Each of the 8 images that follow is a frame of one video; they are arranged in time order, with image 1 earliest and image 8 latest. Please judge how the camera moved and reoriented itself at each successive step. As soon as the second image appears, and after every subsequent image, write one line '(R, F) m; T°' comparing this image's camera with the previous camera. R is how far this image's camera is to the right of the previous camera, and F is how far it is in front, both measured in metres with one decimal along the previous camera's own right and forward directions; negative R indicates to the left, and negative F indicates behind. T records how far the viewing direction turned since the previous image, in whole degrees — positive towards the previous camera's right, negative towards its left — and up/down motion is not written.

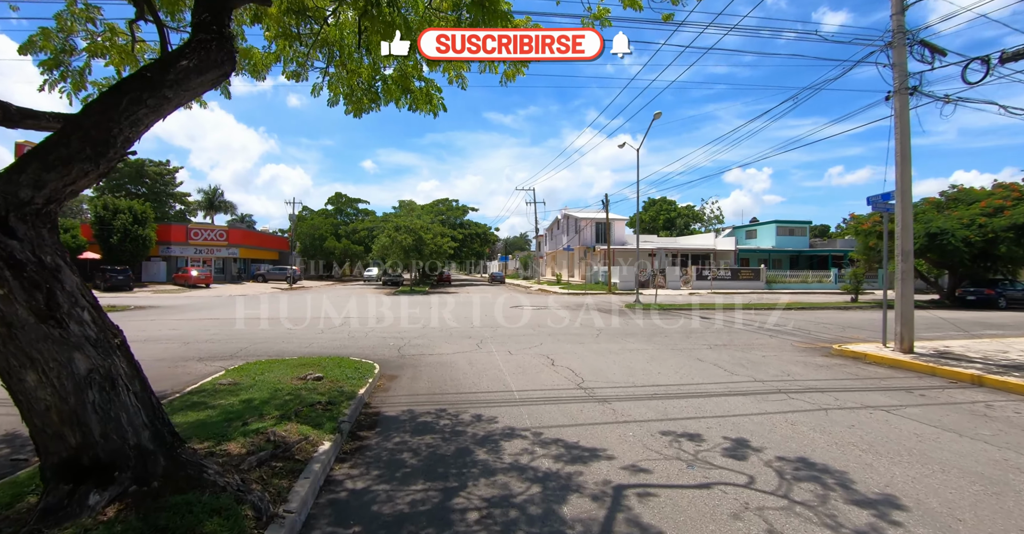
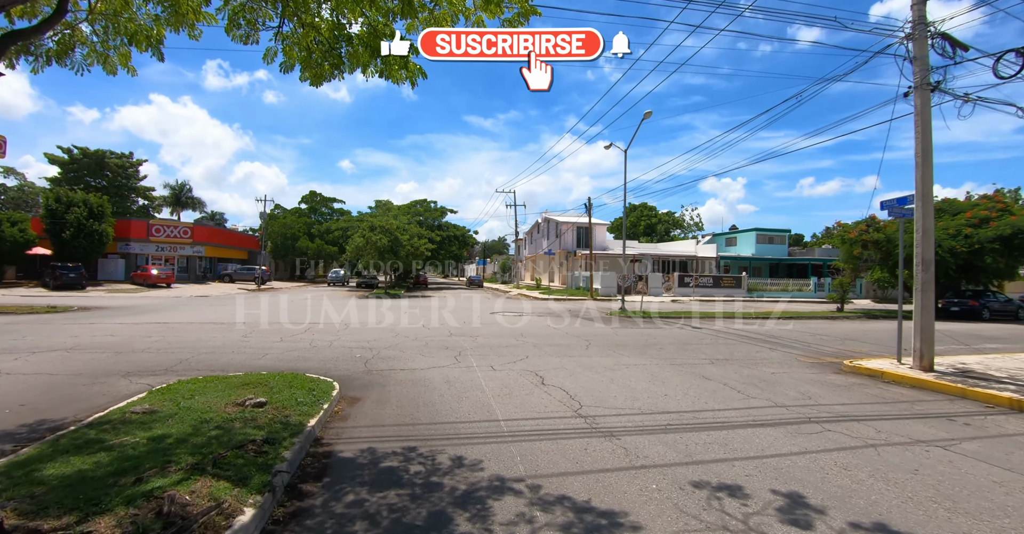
(-0.1, +1.2) m; +3°
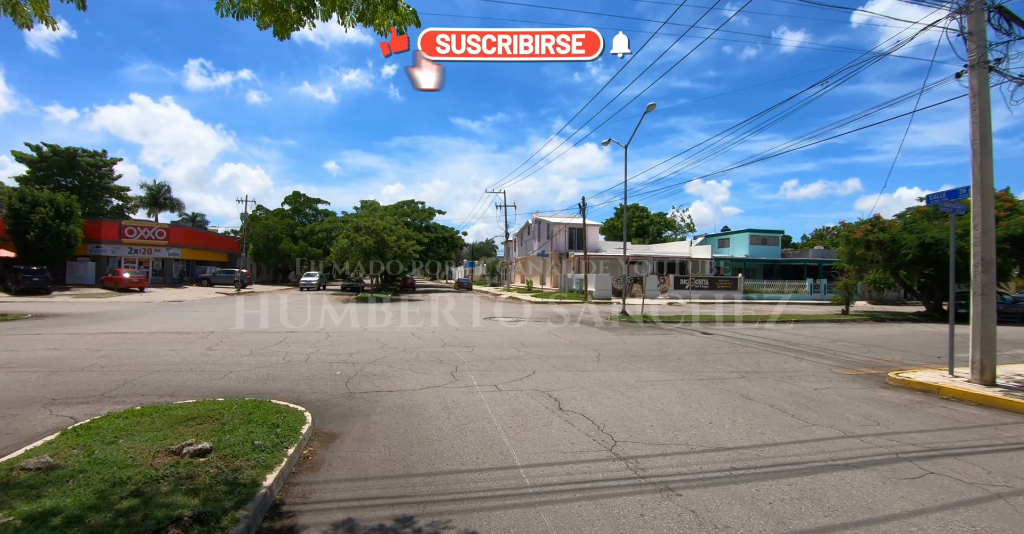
(-0.3, +1.3) m; +1°
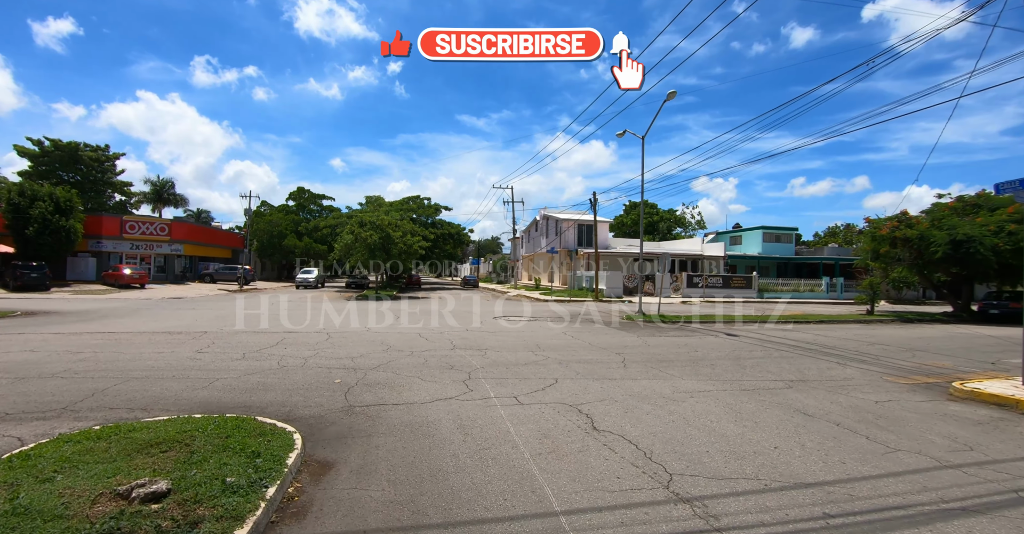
(-0.2, +1.0) m; -1°
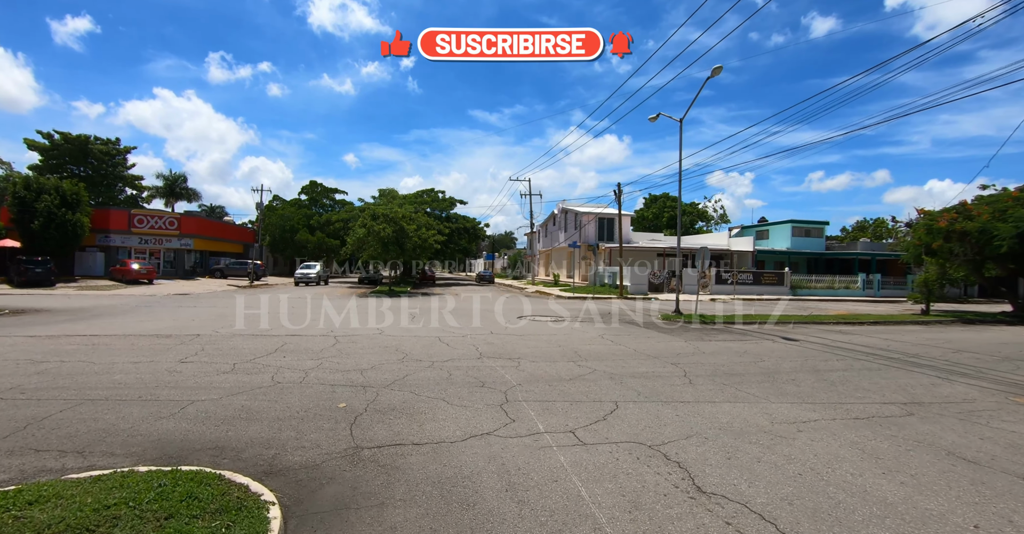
(-0.5, +1.6) m; -1°
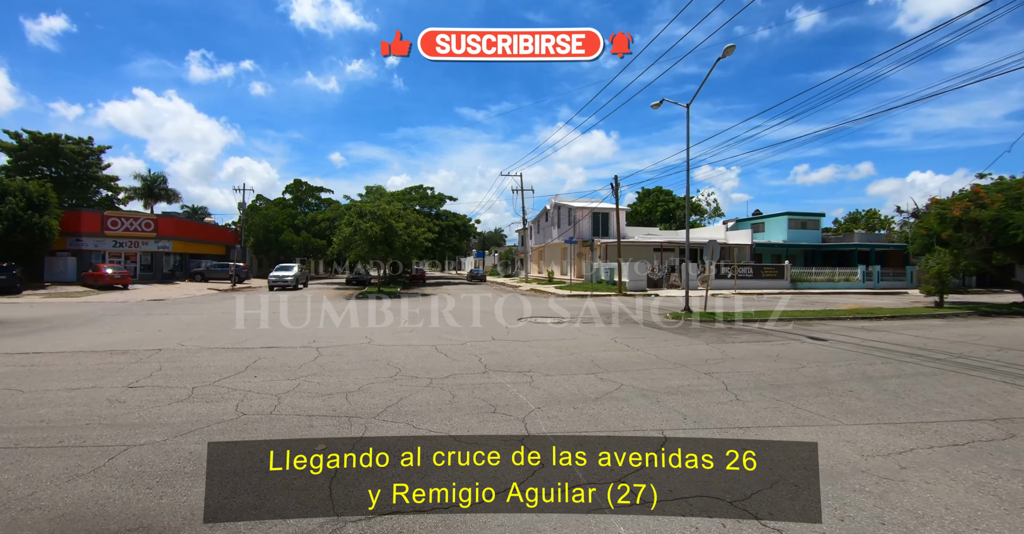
(-0.3, +1.2) m; +1°
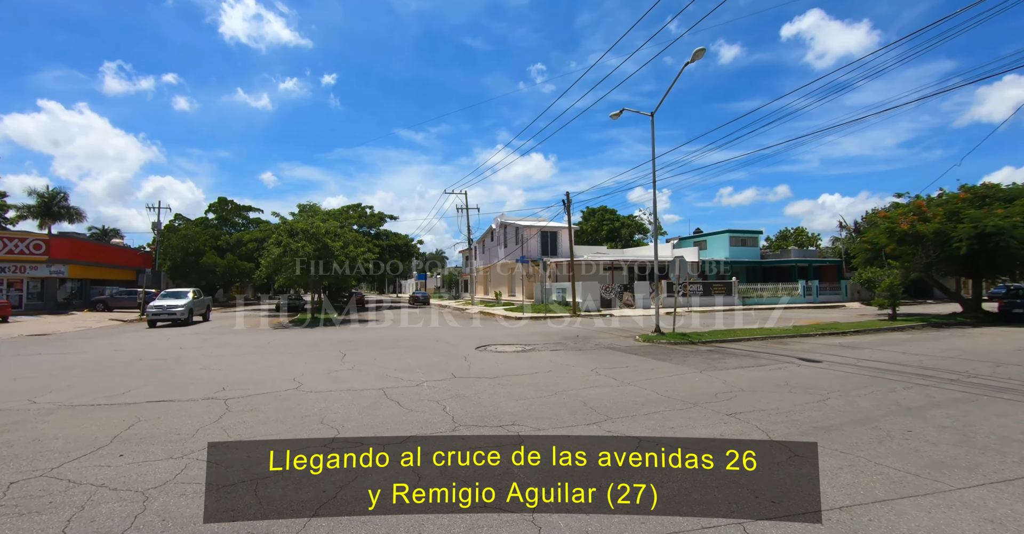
(-0.4, +1.8) m; +7°
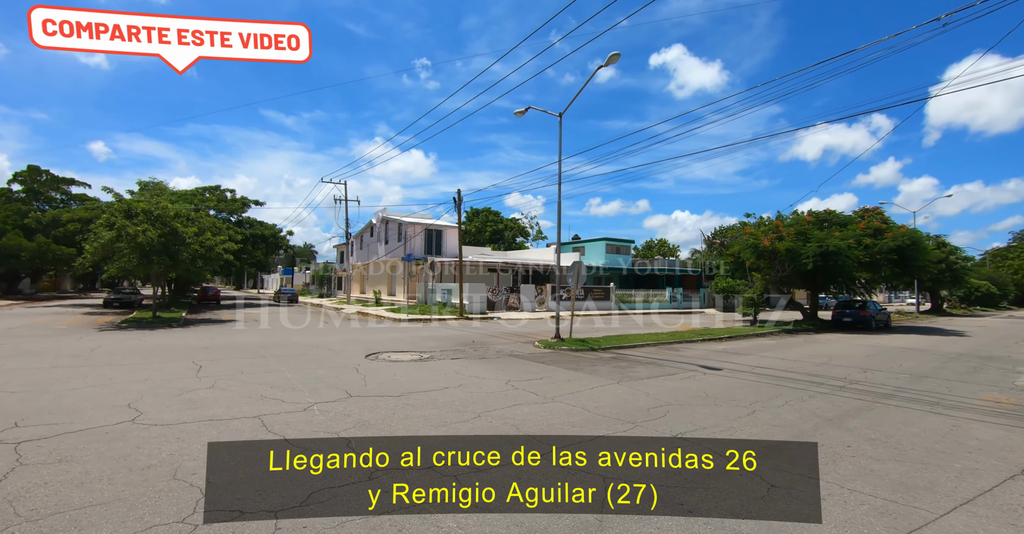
(-0.6, +1.2) m; +14°
